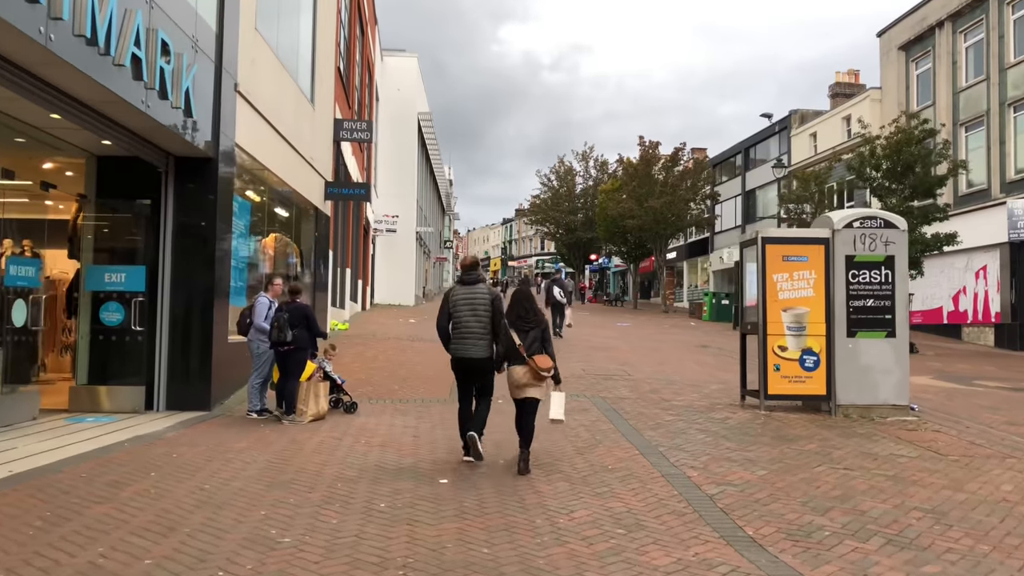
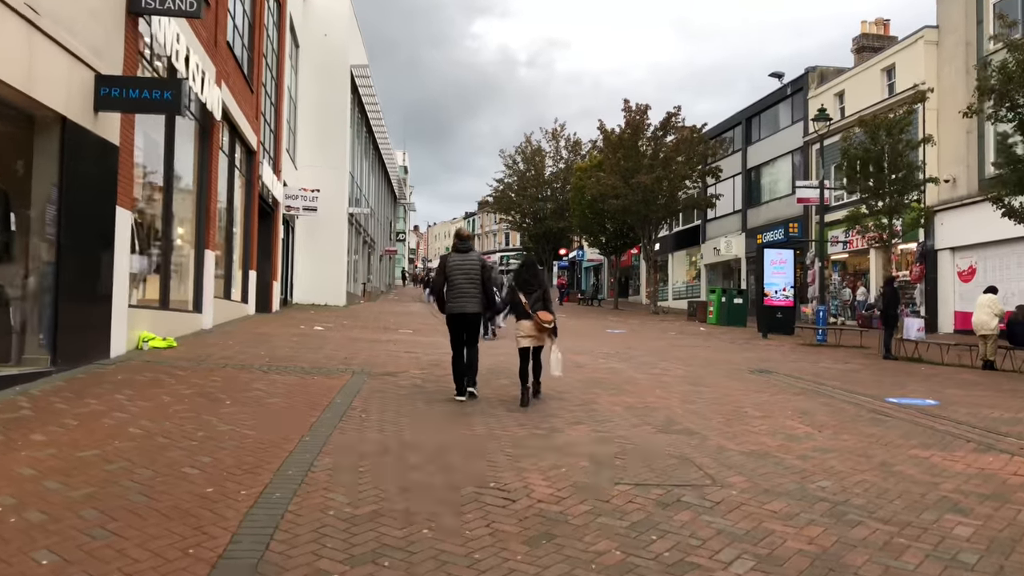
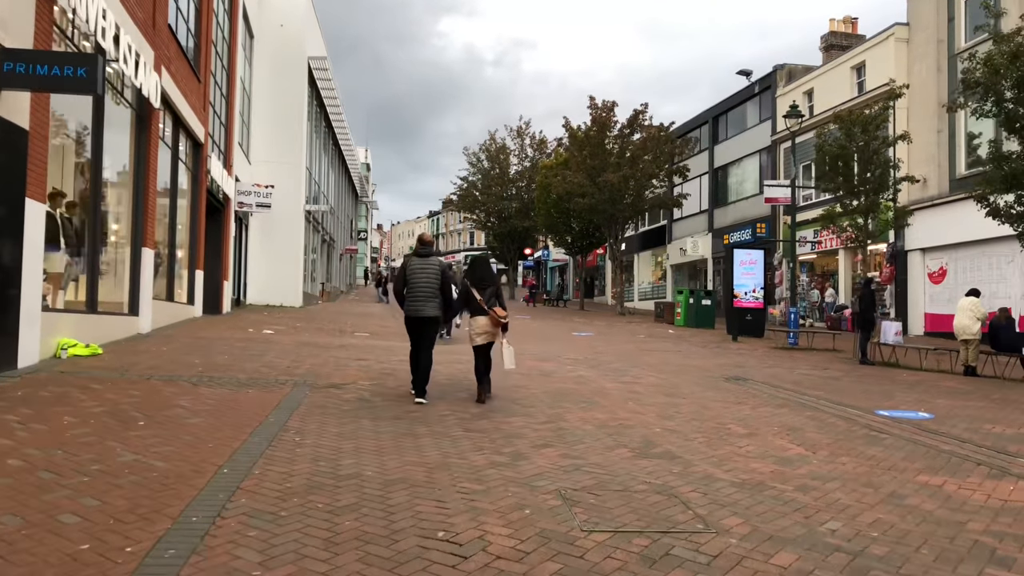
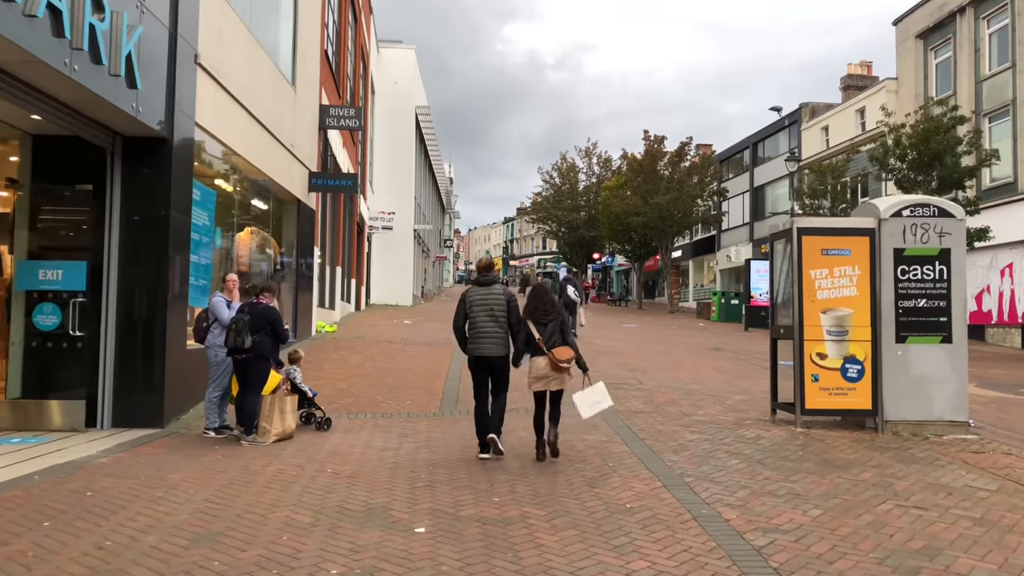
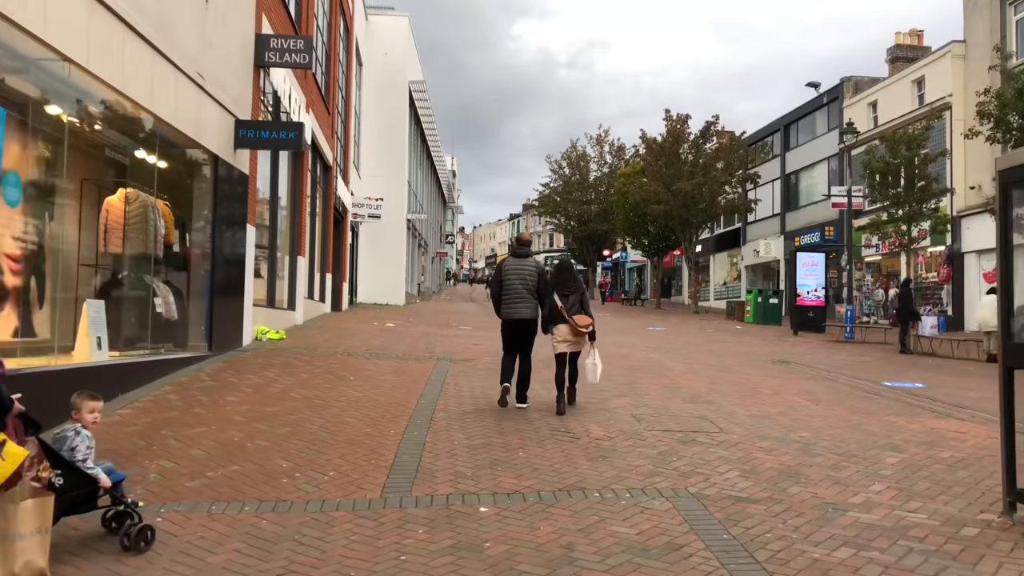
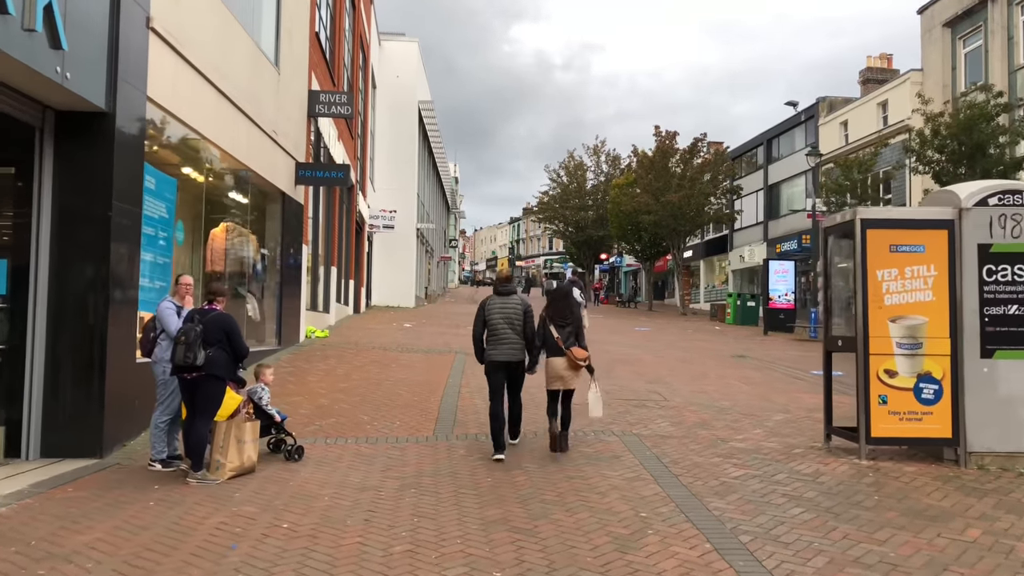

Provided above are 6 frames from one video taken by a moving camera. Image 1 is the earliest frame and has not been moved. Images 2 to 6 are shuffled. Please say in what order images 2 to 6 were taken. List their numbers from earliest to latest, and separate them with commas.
4, 6, 5, 2, 3
